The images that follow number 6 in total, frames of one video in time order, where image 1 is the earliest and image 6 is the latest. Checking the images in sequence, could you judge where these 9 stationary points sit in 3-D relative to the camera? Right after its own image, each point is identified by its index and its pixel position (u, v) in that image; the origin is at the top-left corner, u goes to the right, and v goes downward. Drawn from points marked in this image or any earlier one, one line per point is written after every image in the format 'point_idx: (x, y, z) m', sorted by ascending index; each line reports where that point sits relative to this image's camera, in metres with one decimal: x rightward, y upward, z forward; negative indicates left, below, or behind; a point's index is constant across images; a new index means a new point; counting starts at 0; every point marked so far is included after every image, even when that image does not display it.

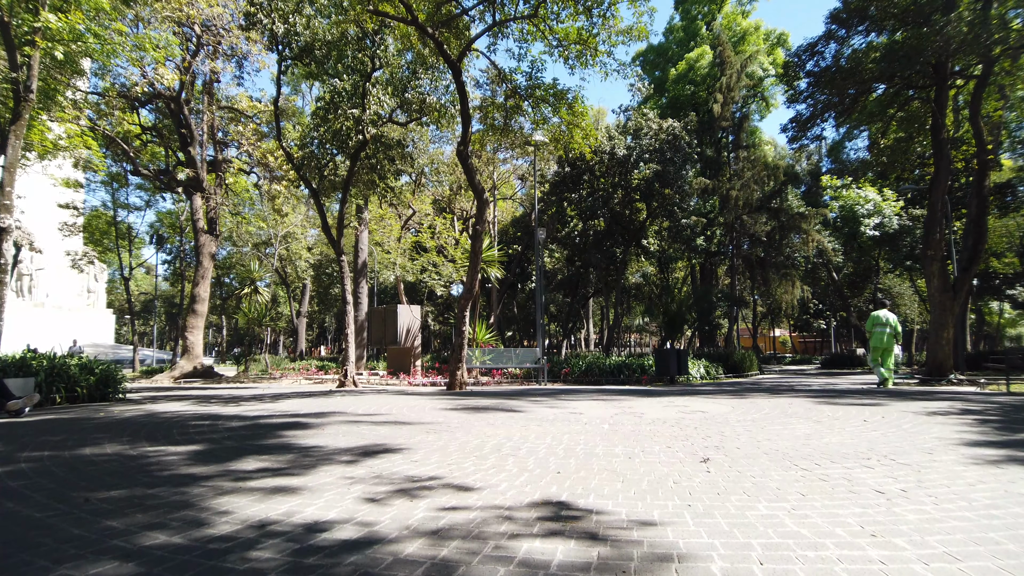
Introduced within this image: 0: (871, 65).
0: (+8.6, +5.3, +14.7) m
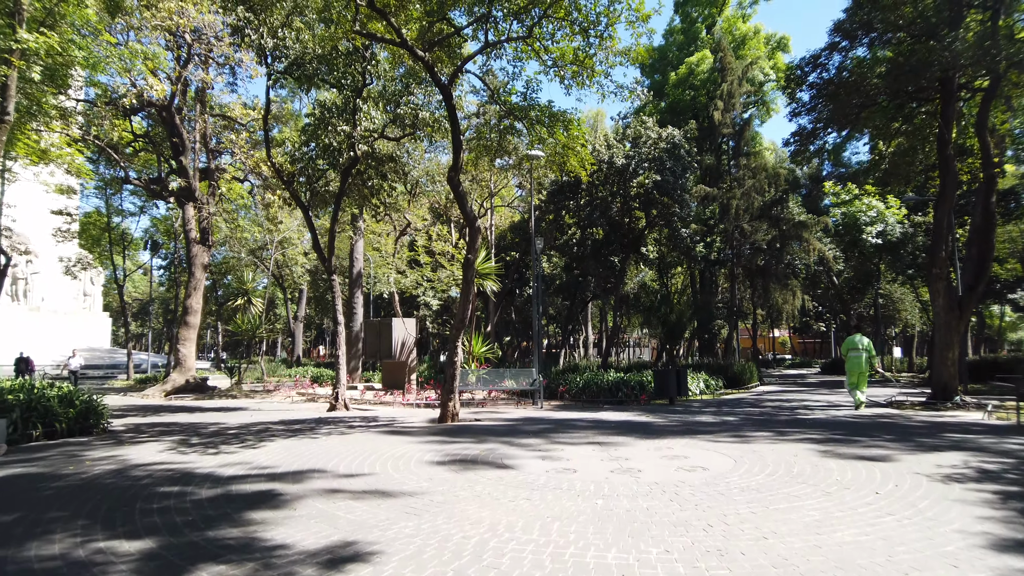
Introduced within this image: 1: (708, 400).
0: (+8.5, +4.8, +14.4) m
1: (+4.9, -2.8, +15.5) m
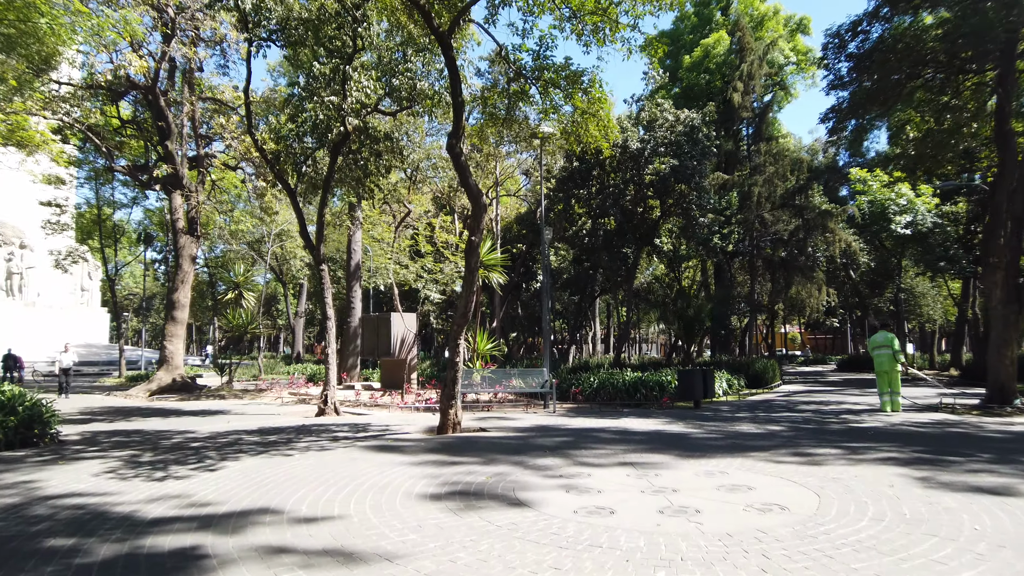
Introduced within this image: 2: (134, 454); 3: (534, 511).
0: (+8.6, +5.0, +12.9) m
1: (+5.1, -2.6, +14.1) m
2: (-4.3, -1.9, +7.2) m
3: (+0.2, -1.6, +4.4) m
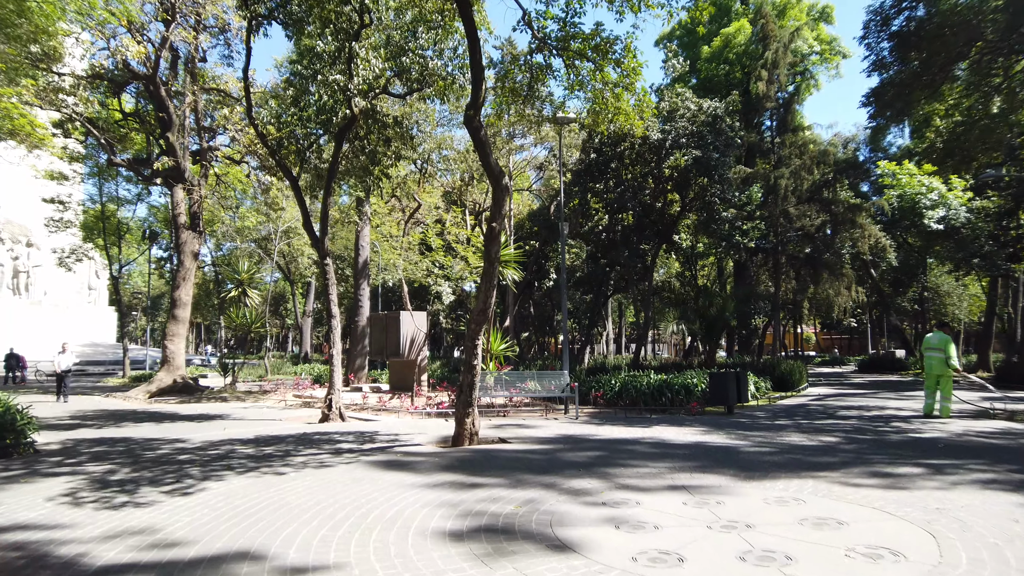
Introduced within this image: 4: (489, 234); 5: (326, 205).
0: (+9.0, +5.1, +11.9) m
1: (+5.4, -2.5, +13.1) m
2: (-4.1, -1.8, +6.3) m
3: (+0.4, -1.5, +3.5) m
4: (-0.3, +0.7, +7.4) m
5: (-3.7, +1.7, +12.5) m
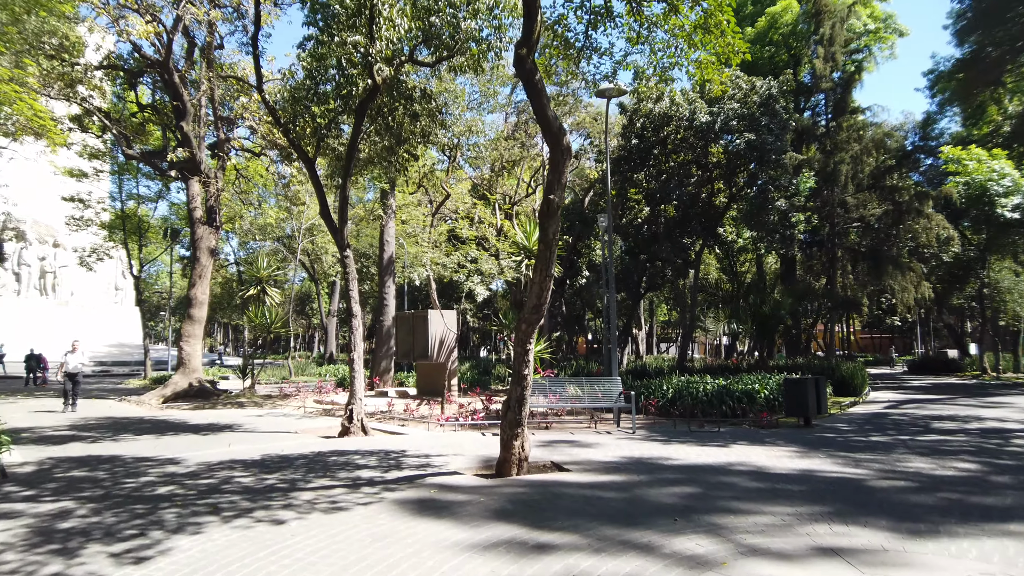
0: (+9.7, +5.2, +10.1) m
1: (+6.2, -2.4, +11.4) m
2: (-3.5, -1.7, +5.0) m
3: (+0.8, -1.4, +2.0) m
4: (+0.3, +0.8, +6.0) m
5: (-3.0, +1.7, +11.1) m
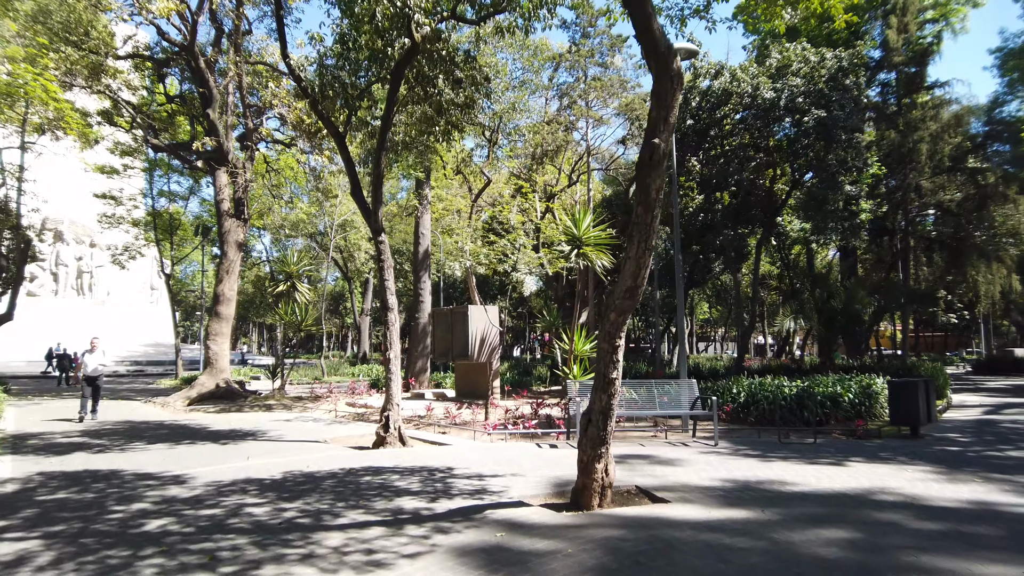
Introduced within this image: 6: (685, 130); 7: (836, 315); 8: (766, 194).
0: (+10.5, +5.5, +8.3) m
1: (+7.1, -2.2, +9.8) m
2: (-2.9, -1.6, +3.8) m
3: (+1.2, -1.3, +0.7) m
4: (+0.9, +0.9, +4.6) m
5: (-2.1, +1.9, +9.9) m
6: (+5.2, +4.9, +19.4) m
7: (+9.4, -0.8, +18.2) m
8: (+7.8, +3.0, +19.1) m
